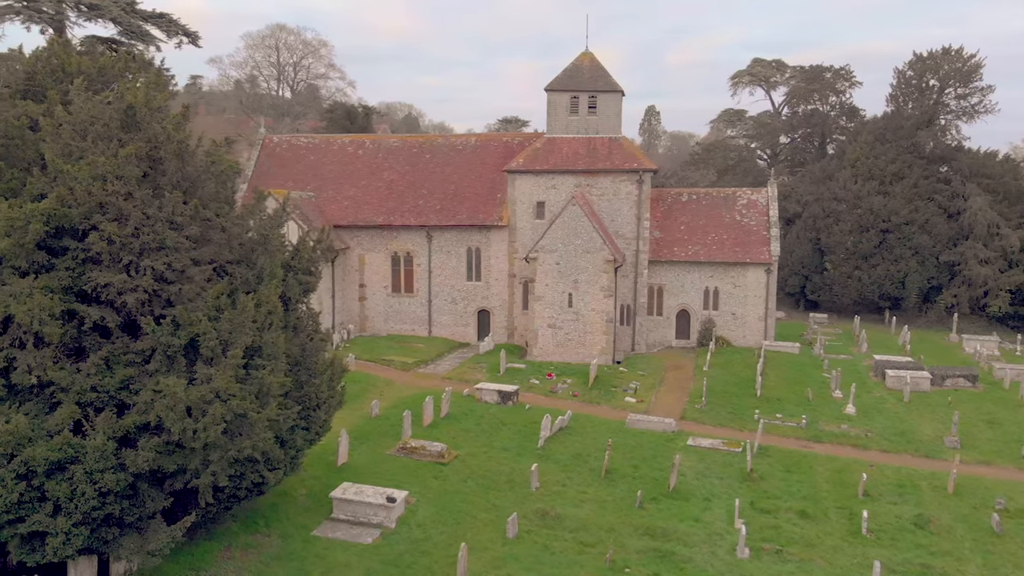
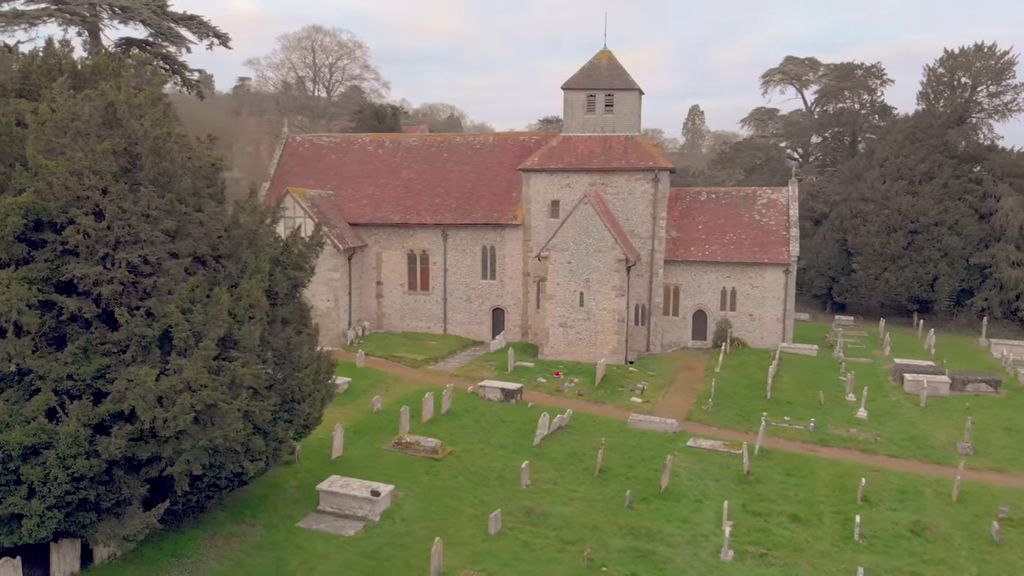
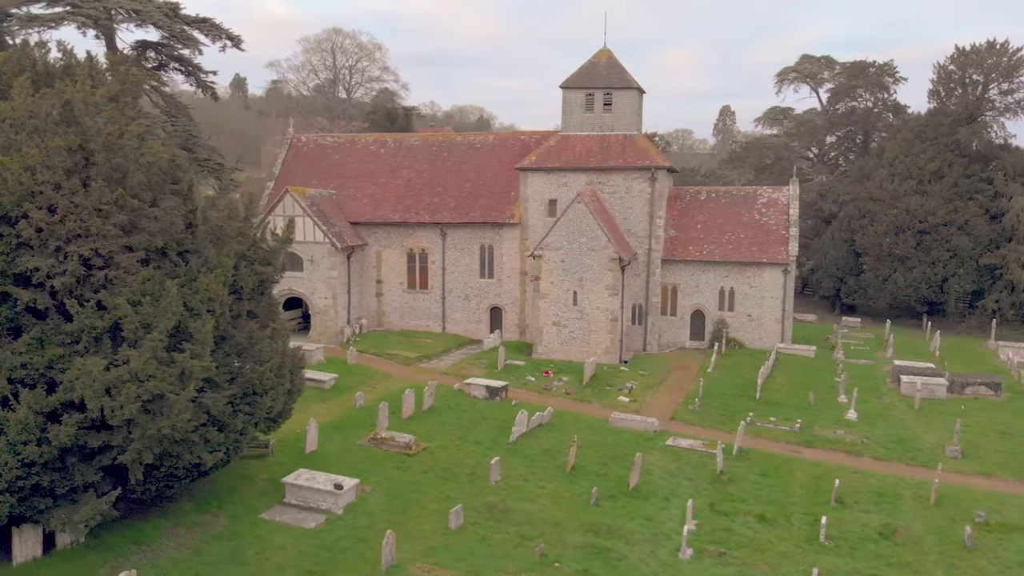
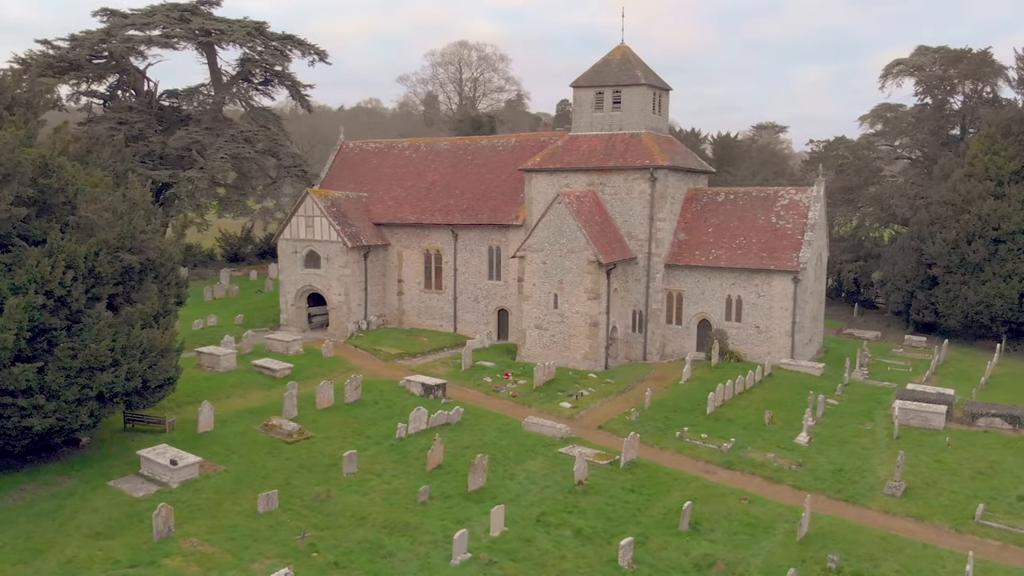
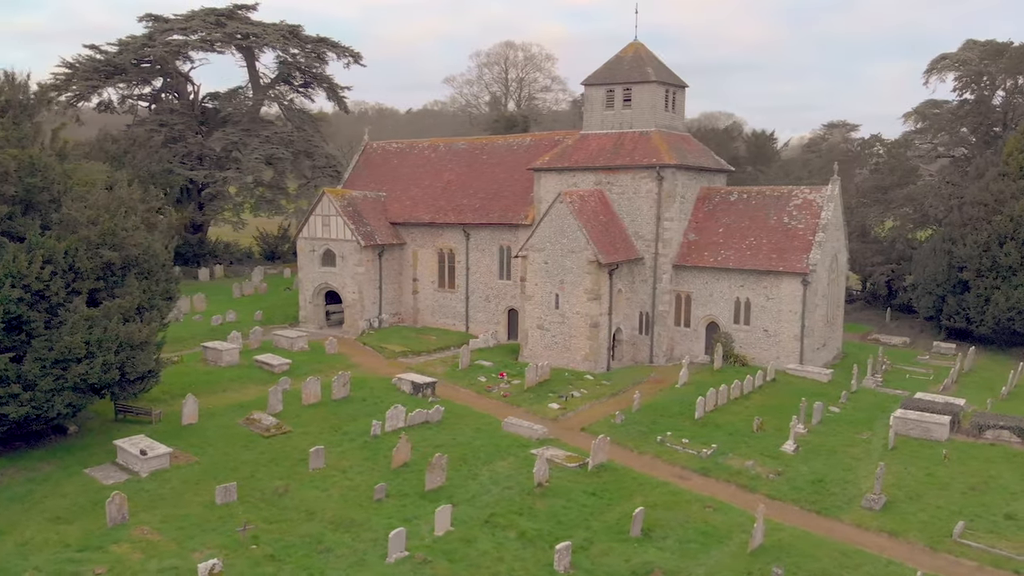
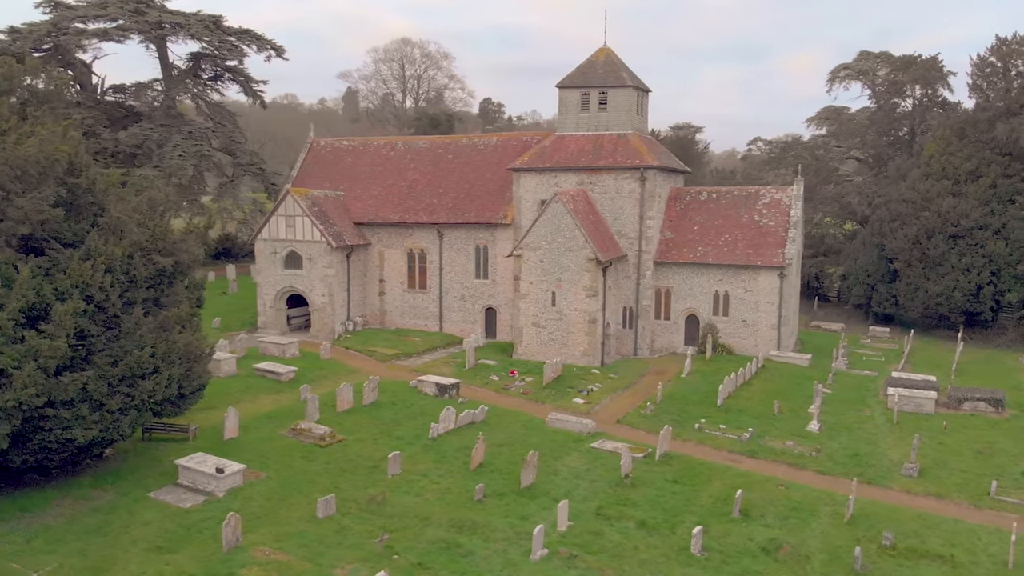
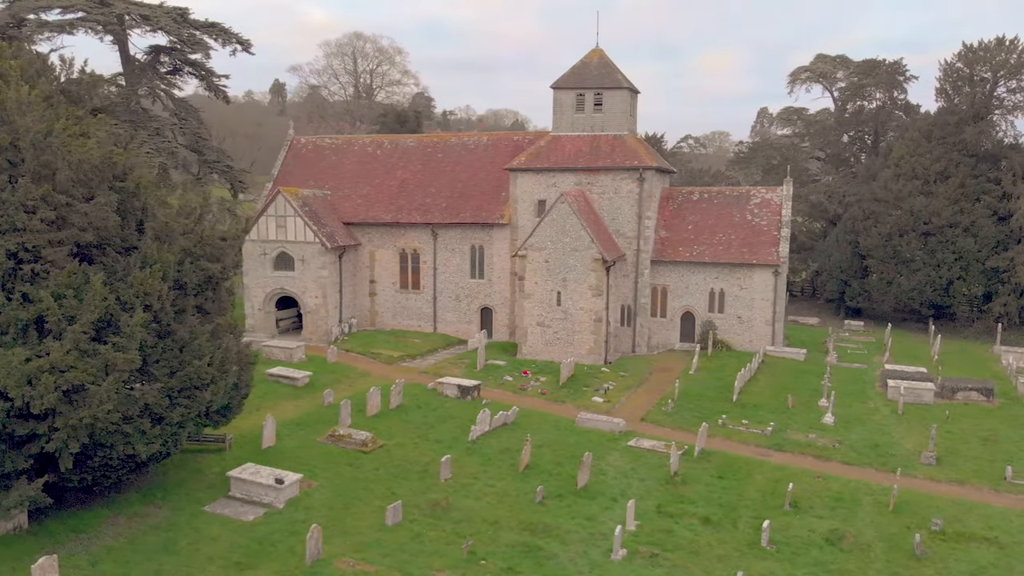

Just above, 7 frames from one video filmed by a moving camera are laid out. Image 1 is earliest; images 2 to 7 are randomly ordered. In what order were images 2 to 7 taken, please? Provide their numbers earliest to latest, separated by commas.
2, 3, 7, 6, 4, 5
